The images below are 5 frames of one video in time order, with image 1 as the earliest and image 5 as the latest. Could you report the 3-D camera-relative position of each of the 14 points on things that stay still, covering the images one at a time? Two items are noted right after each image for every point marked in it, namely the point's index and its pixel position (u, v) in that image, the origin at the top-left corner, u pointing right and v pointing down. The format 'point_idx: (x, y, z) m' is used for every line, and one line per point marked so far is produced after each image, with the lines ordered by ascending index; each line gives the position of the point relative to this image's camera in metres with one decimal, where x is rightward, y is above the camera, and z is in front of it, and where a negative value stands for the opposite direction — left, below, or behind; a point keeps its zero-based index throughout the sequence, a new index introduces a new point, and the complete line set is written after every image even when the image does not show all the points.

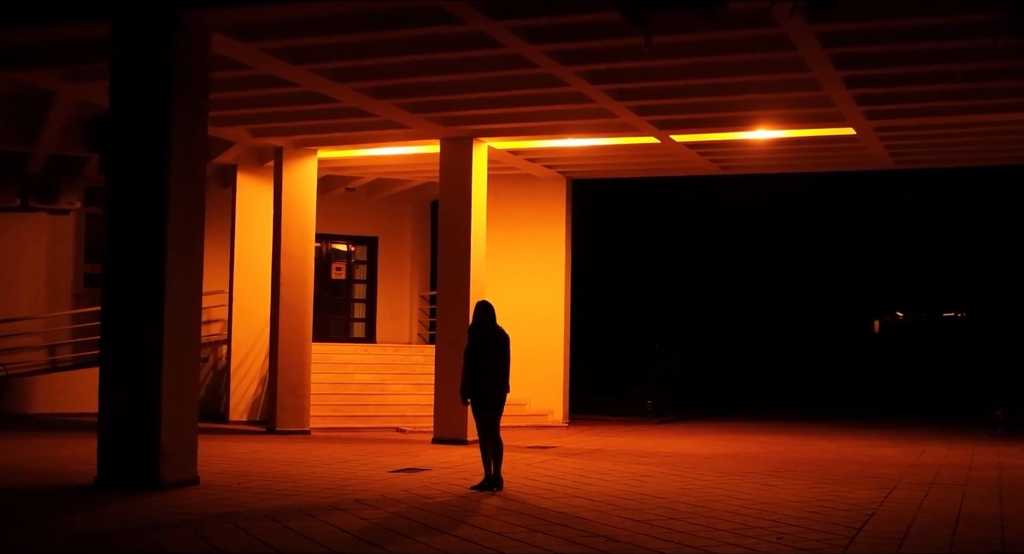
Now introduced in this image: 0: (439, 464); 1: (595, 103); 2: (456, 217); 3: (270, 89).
0: (-0.7, -1.9, +11.0) m
1: (+0.9, +1.9, +11.7) m
2: (-0.7, +0.7, +13.6) m
3: (-2.5, +1.9, +11.3) m
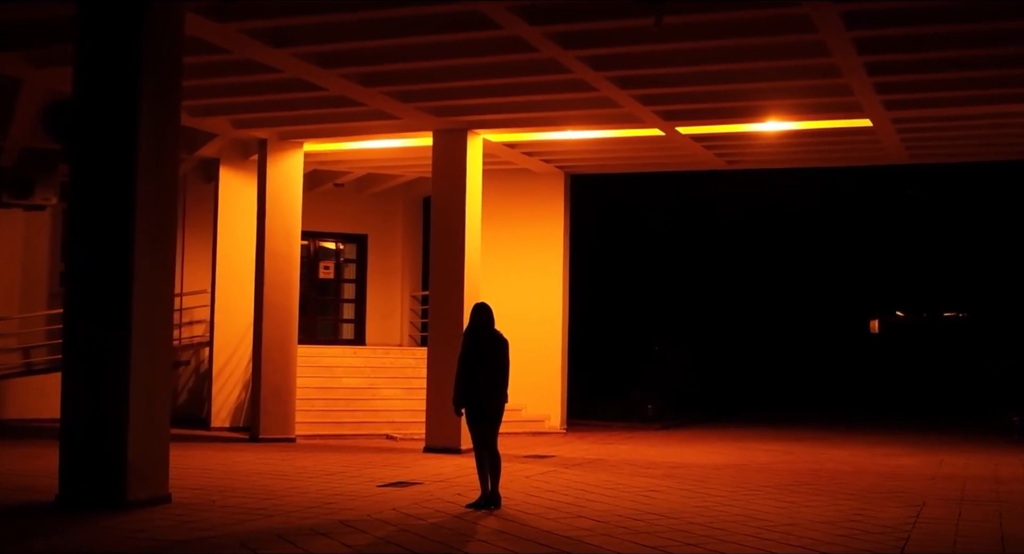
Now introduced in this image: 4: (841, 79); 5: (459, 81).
0: (-0.8, -1.9, +10.3) m
1: (+0.9, +1.9, +11.0) m
2: (-0.7, +0.8, +12.8) m
3: (-2.5, +2.0, +10.5) m
4: (+3.2, +1.9, +10.4) m
5: (-0.5, +1.9, +10.6) m
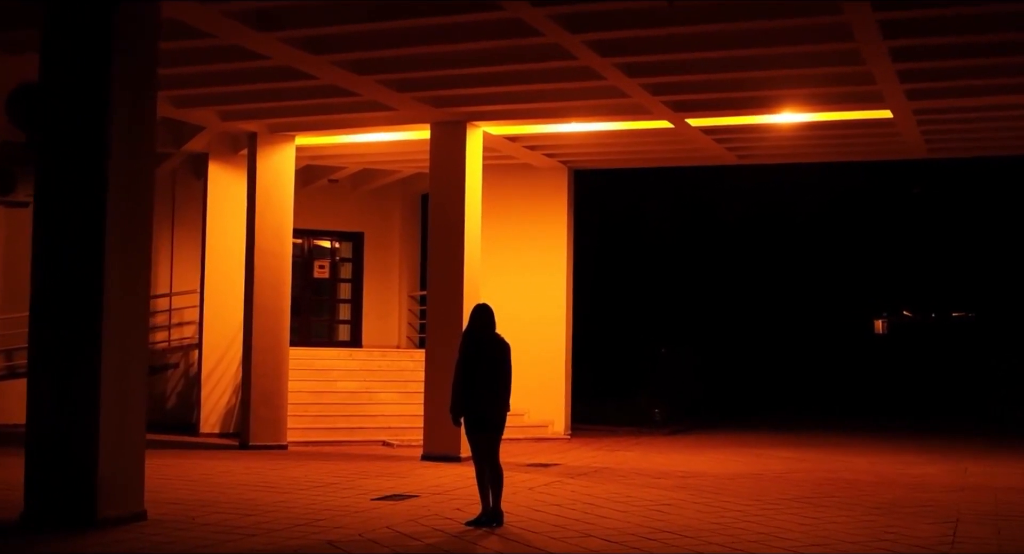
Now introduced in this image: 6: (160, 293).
0: (-0.7, -1.9, +9.7) m
1: (+0.9, +1.9, +10.4) m
2: (-0.7, +0.8, +12.2) m
3: (-2.5, +2.0, +9.9) m
4: (+3.2, +1.9, +9.8) m
5: (-0.5, +1.9, +10.0) m
6: (-5.2, -0.2, +16.2) m
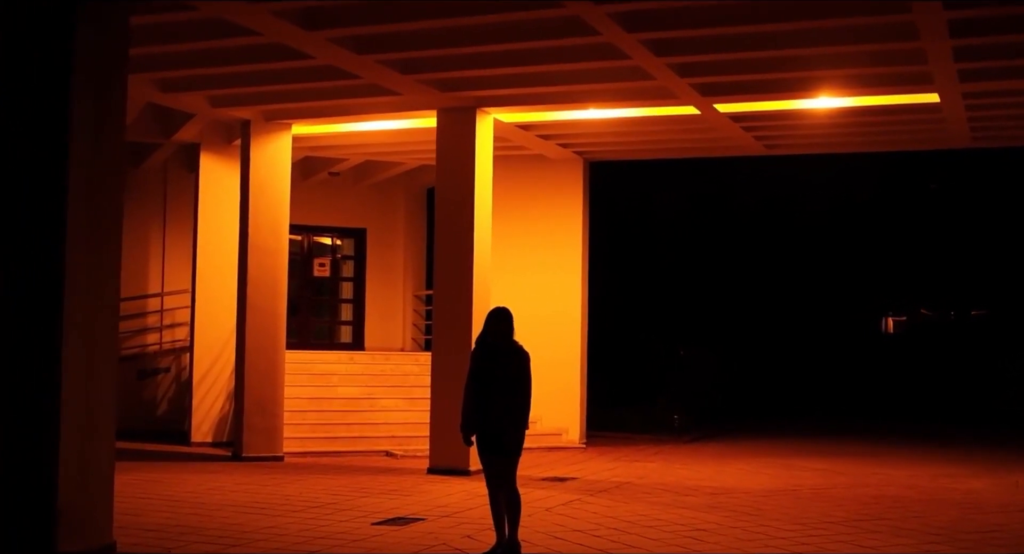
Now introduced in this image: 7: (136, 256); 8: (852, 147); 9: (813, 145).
0: (-0.6, -1.9, +8.8) m
1: (+1.0, +1.9, +9.5) m
2: (-0.6, +0.8, +11.3) m
3: (-2.4, +2.0, +9.0) m
4: (+3.3, +1.9, +8.9) m
5: (-0.4, +1.9, +9.1) m
6: (-5.1, -0.2, +15.3) m
7: (-5.3, +0.3, +15.4) m
8: (+4.1, +1.6, +12.9) m
9: (+3.6, +1.6, +12.9) m
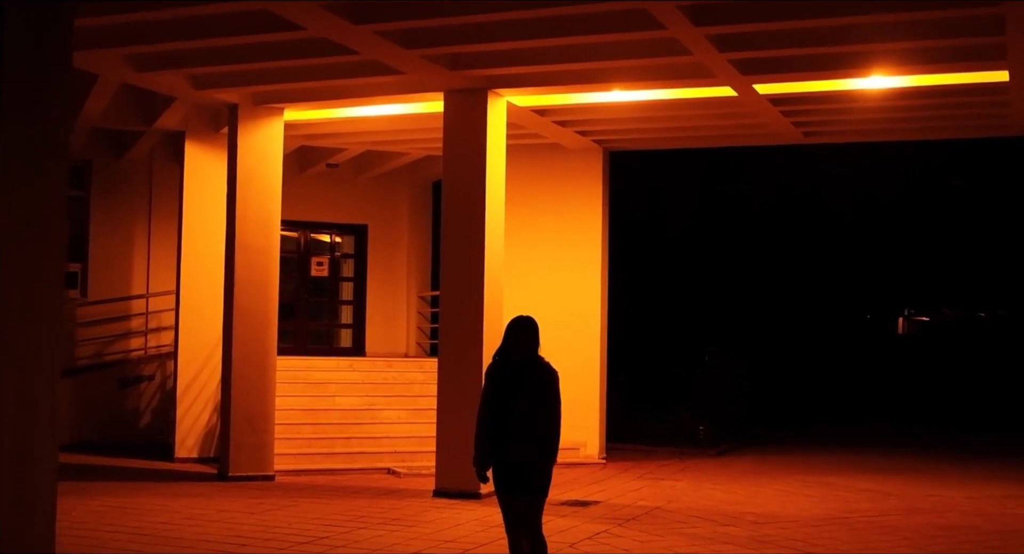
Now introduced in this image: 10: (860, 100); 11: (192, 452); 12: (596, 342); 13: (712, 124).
0: (-0.5, -1.9, +7.6) m
1: (+1.2, +1.9, +8.4) m
2: (-0.4, +0.8, +10.2) m
3: (-2.3, +2.0, +7.9) m
4: (+3.4, +1.9, +7.7) m
5: (-0.2, +1.9, +7.9) m
6: (-4.9, -0.2, +14.2) m
7: (-5.2, +0.3, +14.3) m
8: (+4.2, +1.5, +11.8) m
9: (+3.7, +1.6, +11.8) m
10: (+3.3, +1.7, +10.4) m
11: (-3.7, -2.0, +12.5) m
12: (+1.0, -0.8, +13.0) m
13: (+2.1, +1.6, +11.6) m
